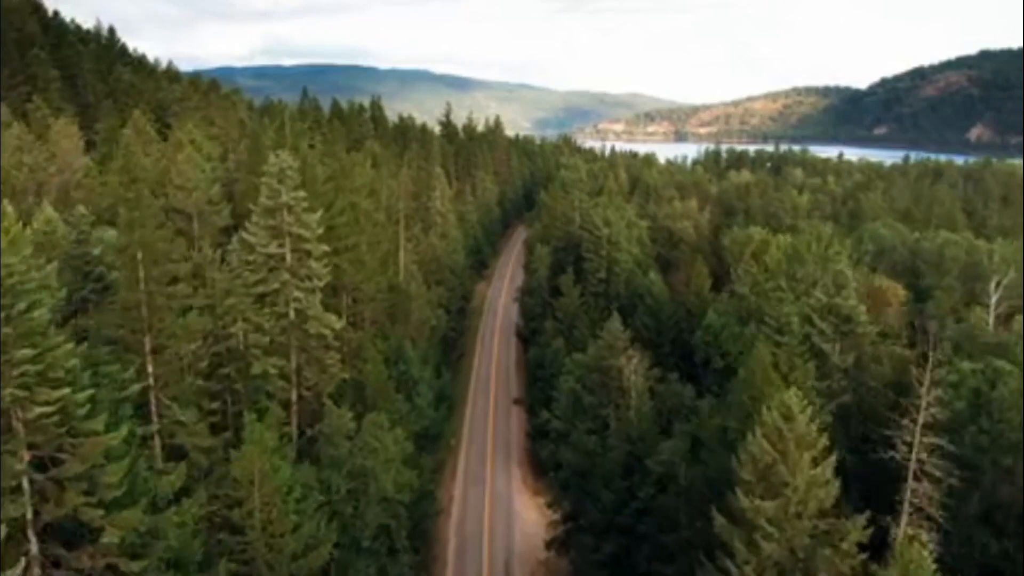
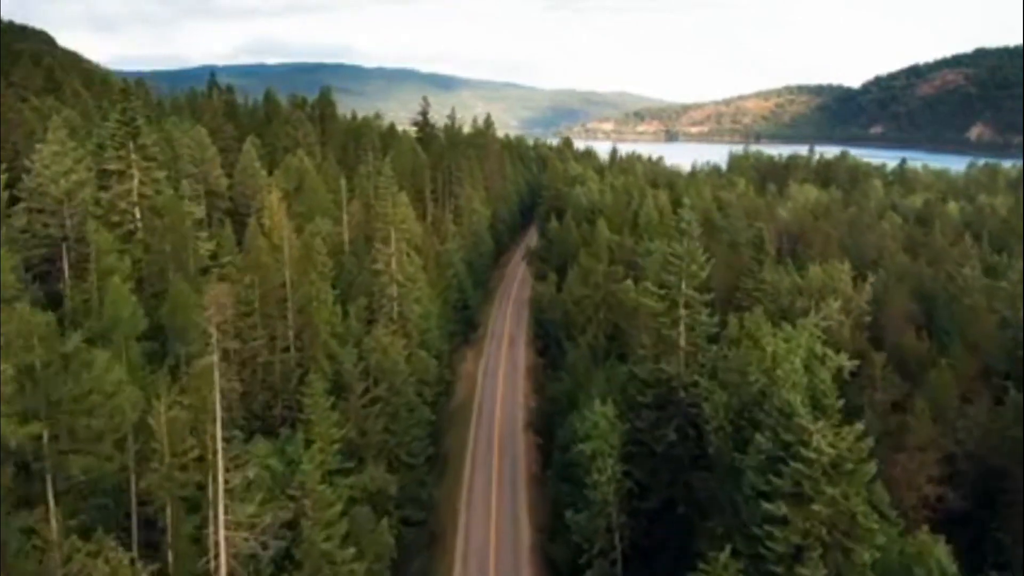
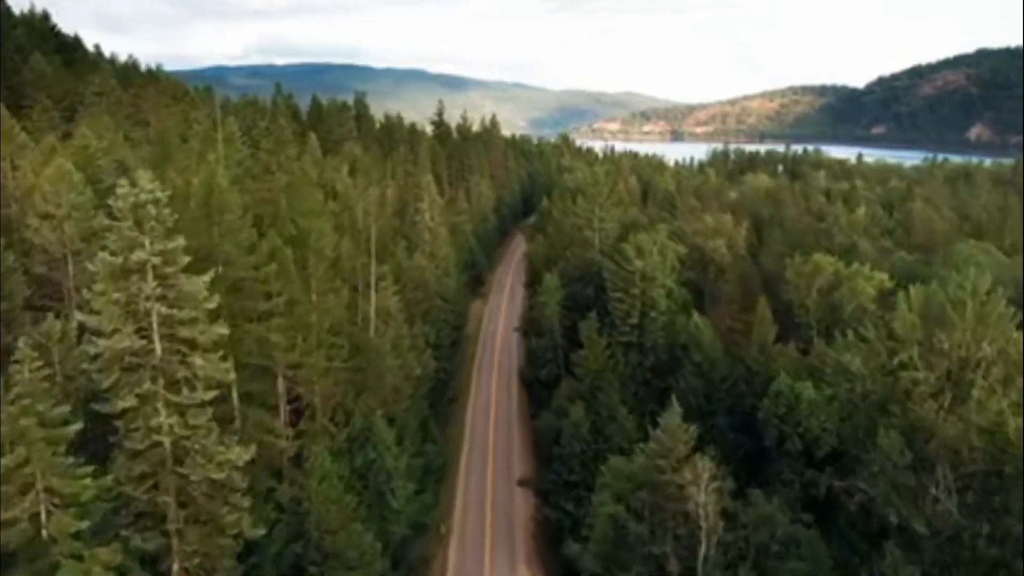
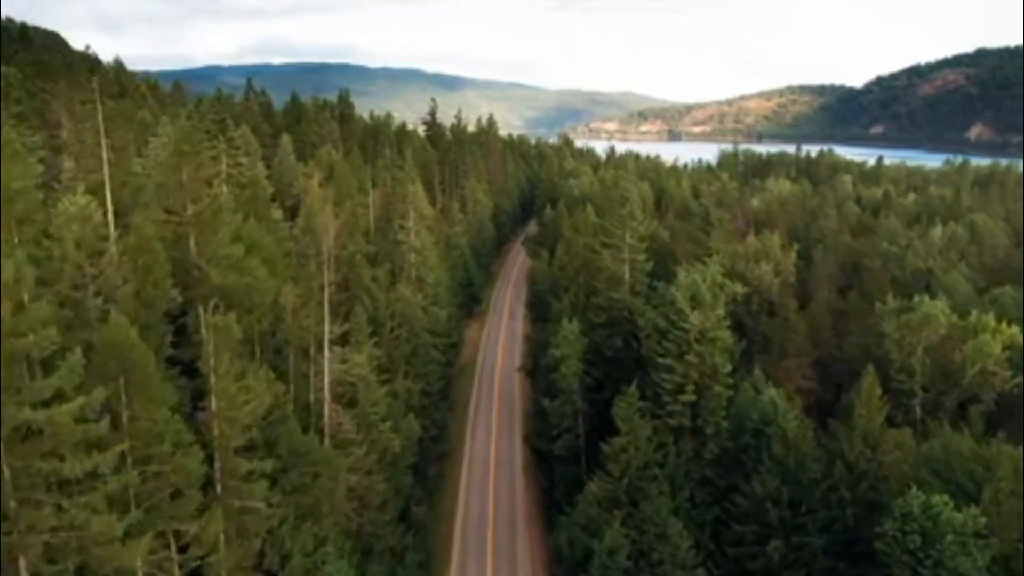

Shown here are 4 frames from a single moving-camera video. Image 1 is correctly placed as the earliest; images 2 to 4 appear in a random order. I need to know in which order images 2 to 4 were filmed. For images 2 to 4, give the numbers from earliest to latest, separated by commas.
3, 4, 2
